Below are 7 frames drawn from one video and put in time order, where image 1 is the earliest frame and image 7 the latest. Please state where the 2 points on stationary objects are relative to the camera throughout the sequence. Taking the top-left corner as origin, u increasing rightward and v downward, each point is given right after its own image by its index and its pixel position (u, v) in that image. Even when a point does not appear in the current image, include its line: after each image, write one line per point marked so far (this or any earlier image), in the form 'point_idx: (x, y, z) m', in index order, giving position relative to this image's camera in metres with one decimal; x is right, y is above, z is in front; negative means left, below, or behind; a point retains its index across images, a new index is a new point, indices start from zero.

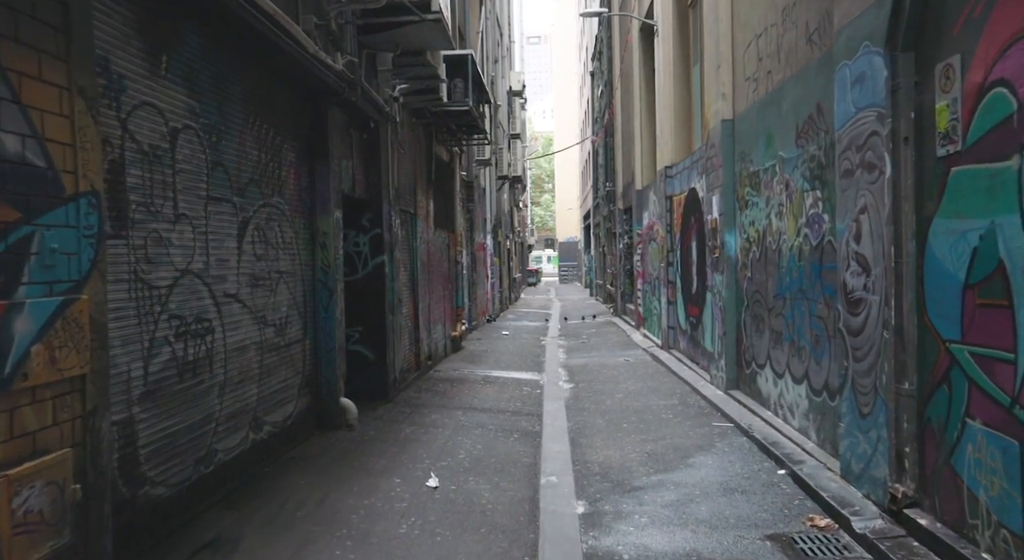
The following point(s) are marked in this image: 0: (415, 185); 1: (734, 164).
0: (-1.5, +1.4, +12.5) m
1: (+2.6, +1.3, +9.8) m
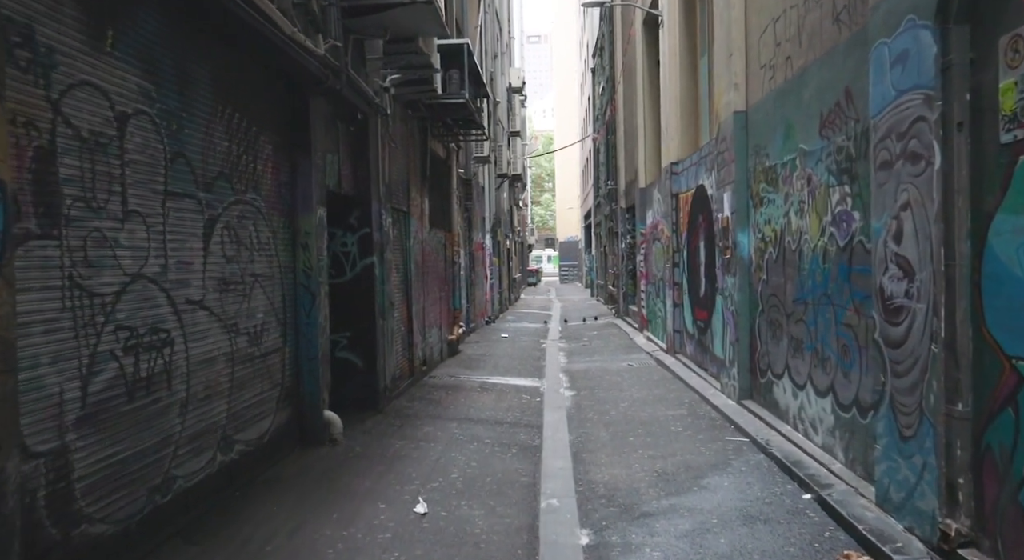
0: (-1.5, +1.4, +11.9) m
1: (+2.6, +1.3, +9.2) m
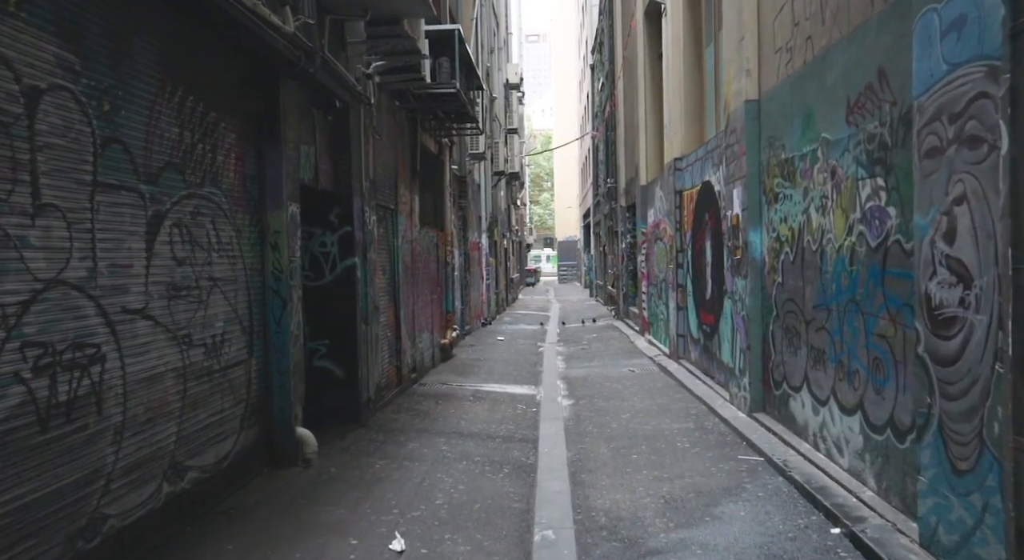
0: (-1.5, +1.4, +11.2) m
1: (+2.5, +1.3, +8.5) m
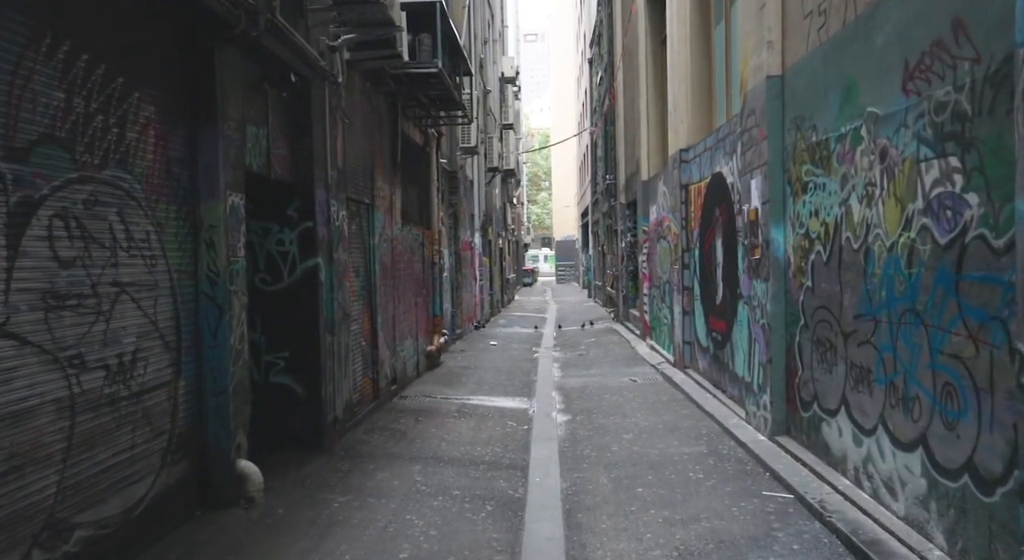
0: (-1.7, +1.3, +10.1) m
1: (+2.4, +1.2, +7.4) m
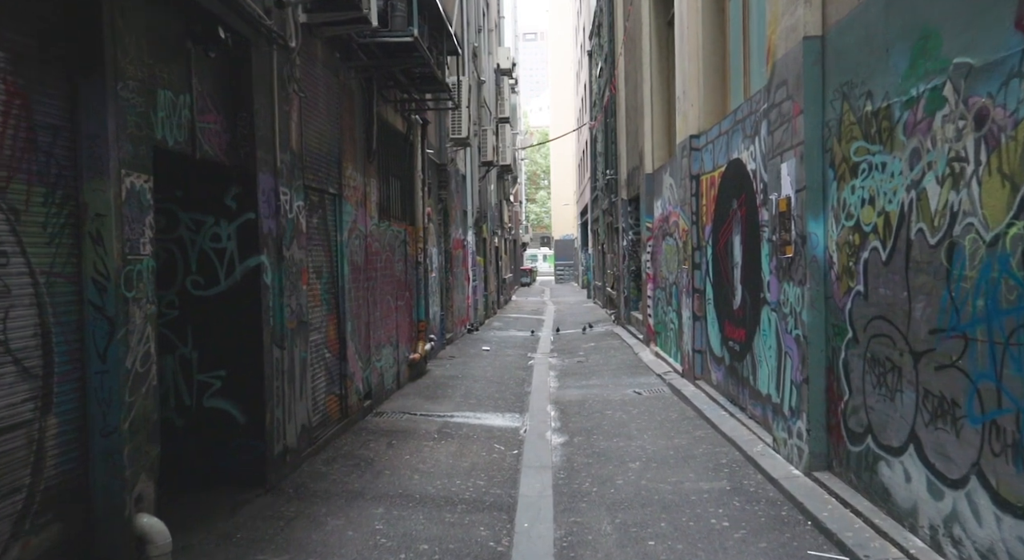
0: (-1.8, +1.3, +8.8) m
1: (+2.2, +1.2, +6.1) m
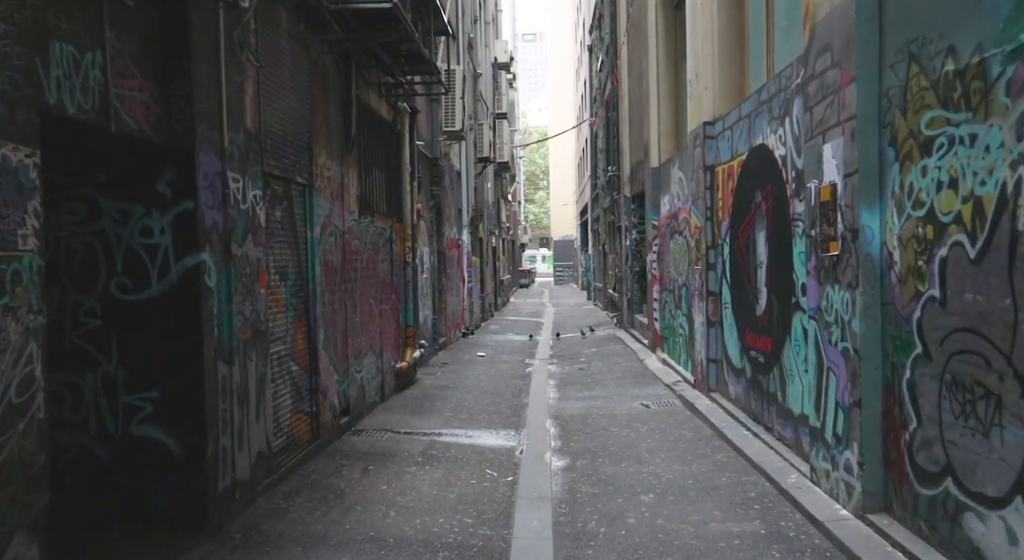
0: (-1.9, +1.3, +7.7) m
1: (+2.2, +1.2, +5.0) m
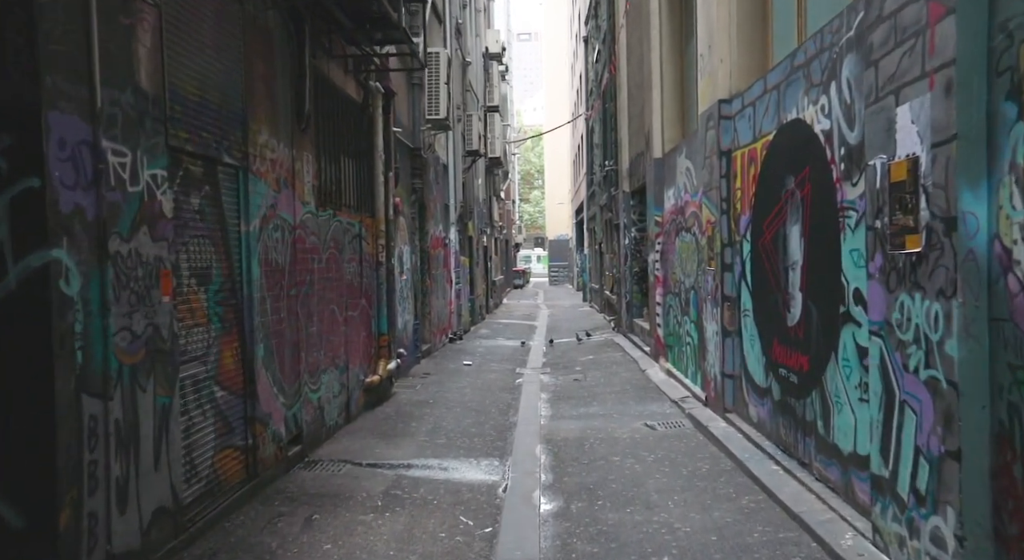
0: (-2.0, +1.3, +6.3) m
1: (+2.1, +1.2, +3.6) m
